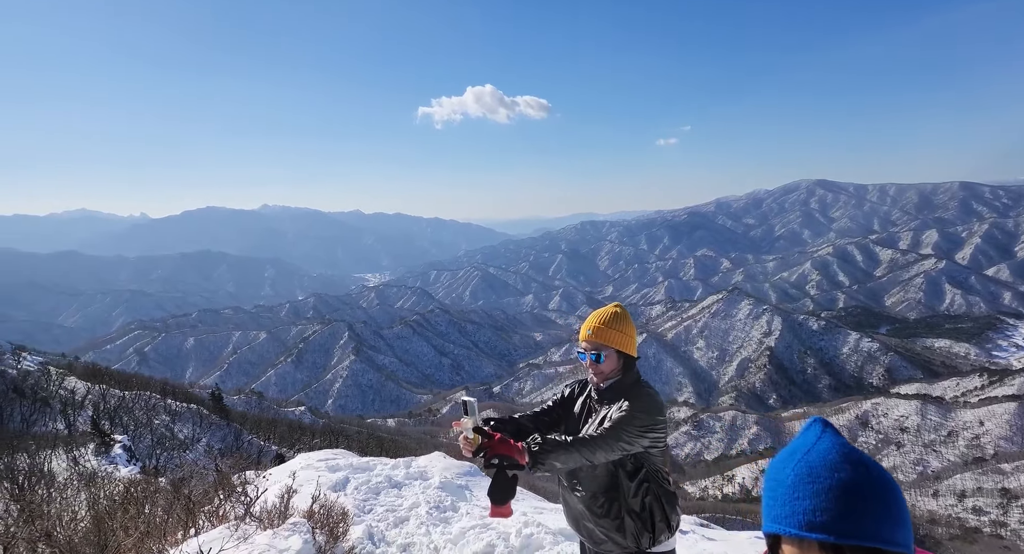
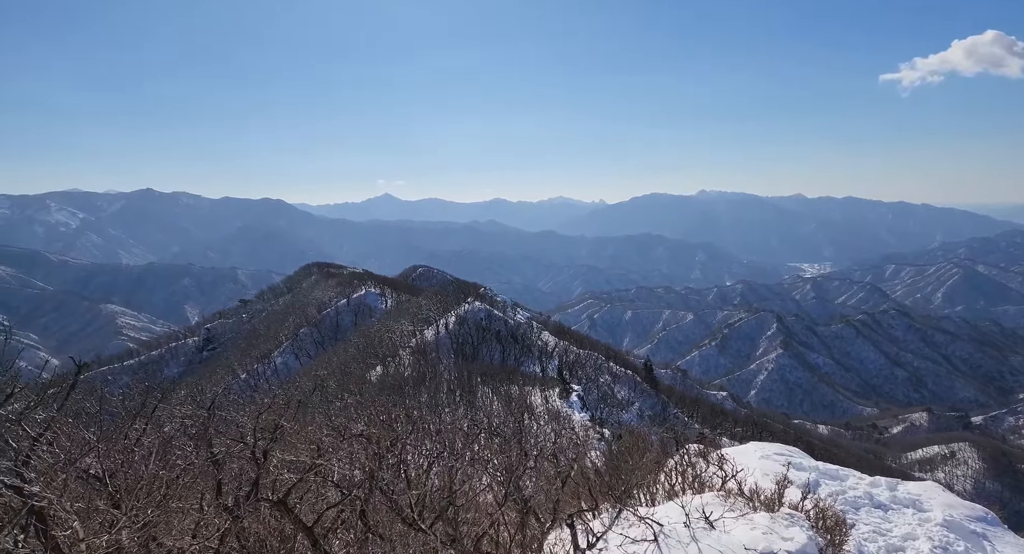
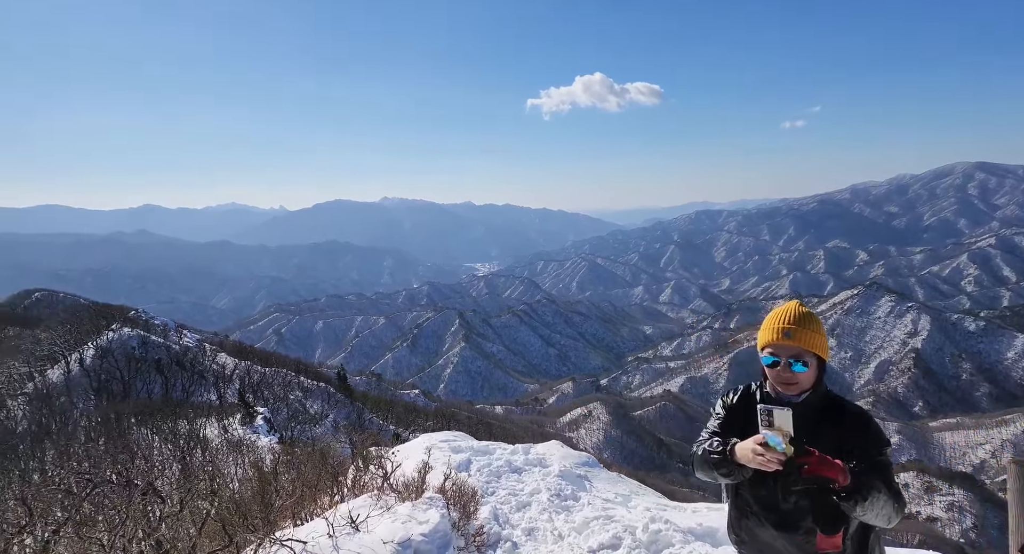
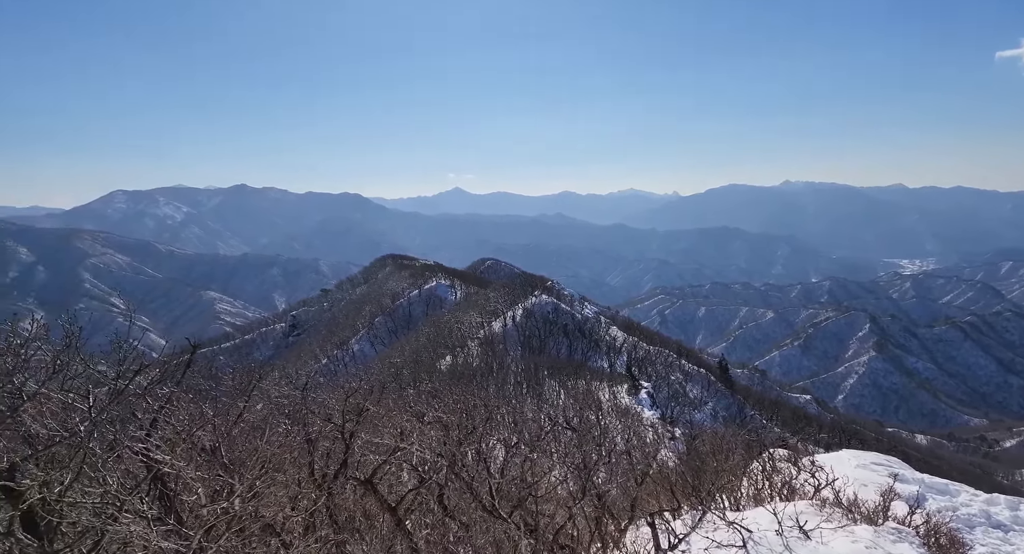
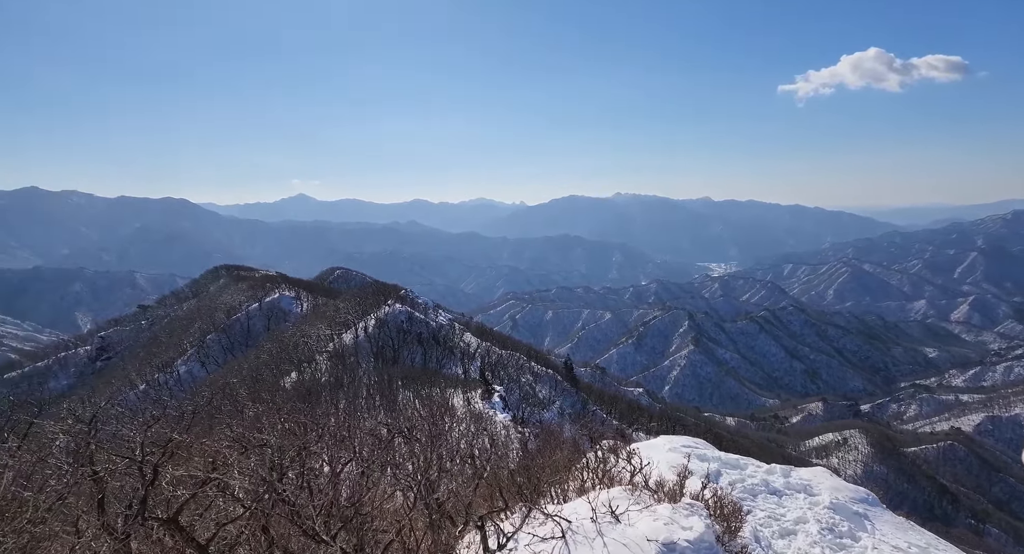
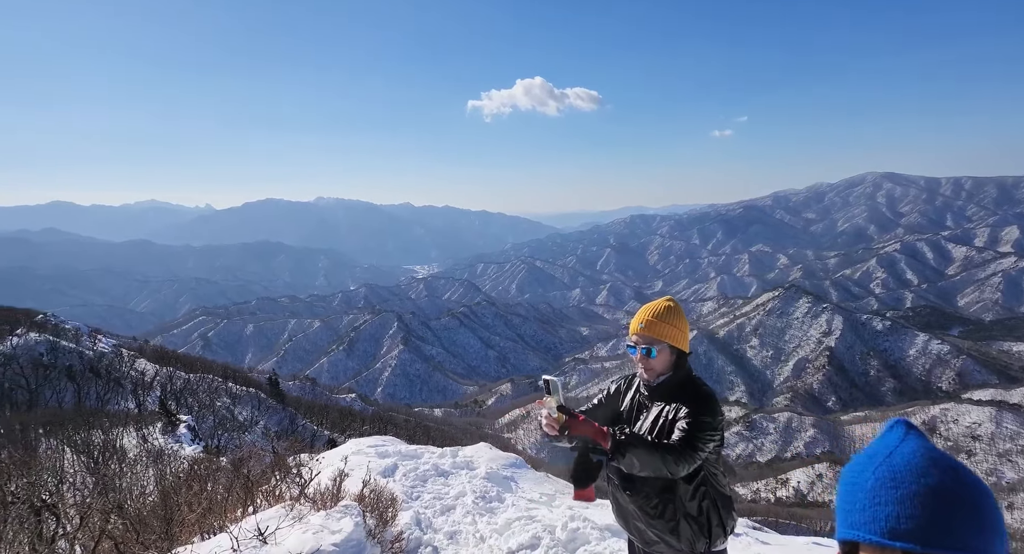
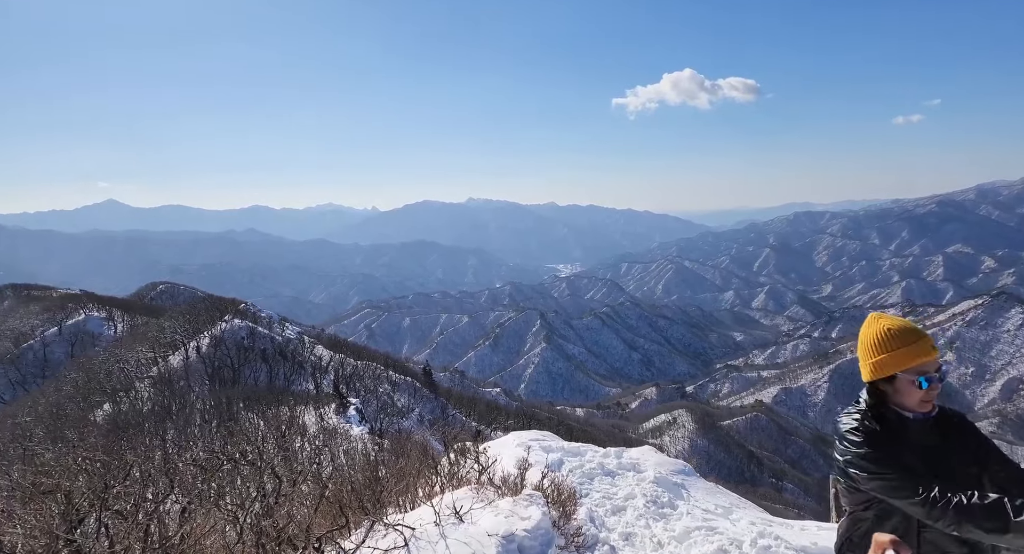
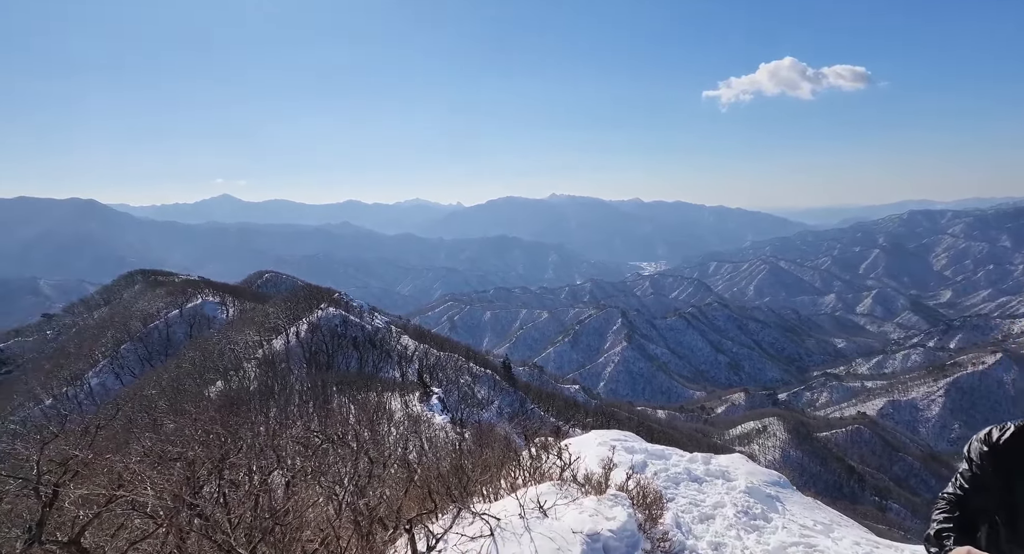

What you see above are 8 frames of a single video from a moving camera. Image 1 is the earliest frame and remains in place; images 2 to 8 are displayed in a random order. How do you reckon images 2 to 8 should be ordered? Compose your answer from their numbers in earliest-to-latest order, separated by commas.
6, 3, 7, 8, 5, 2, 4
